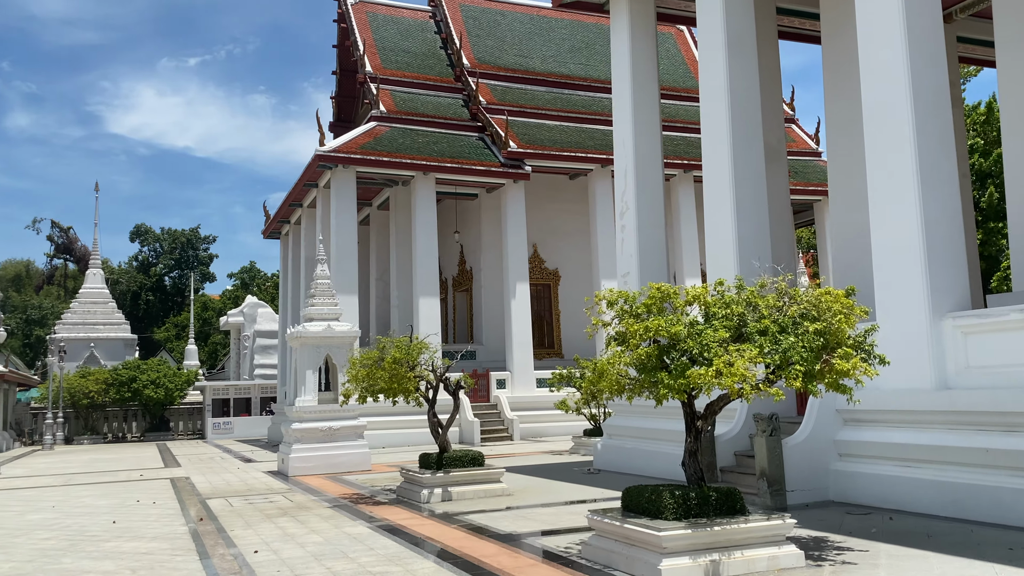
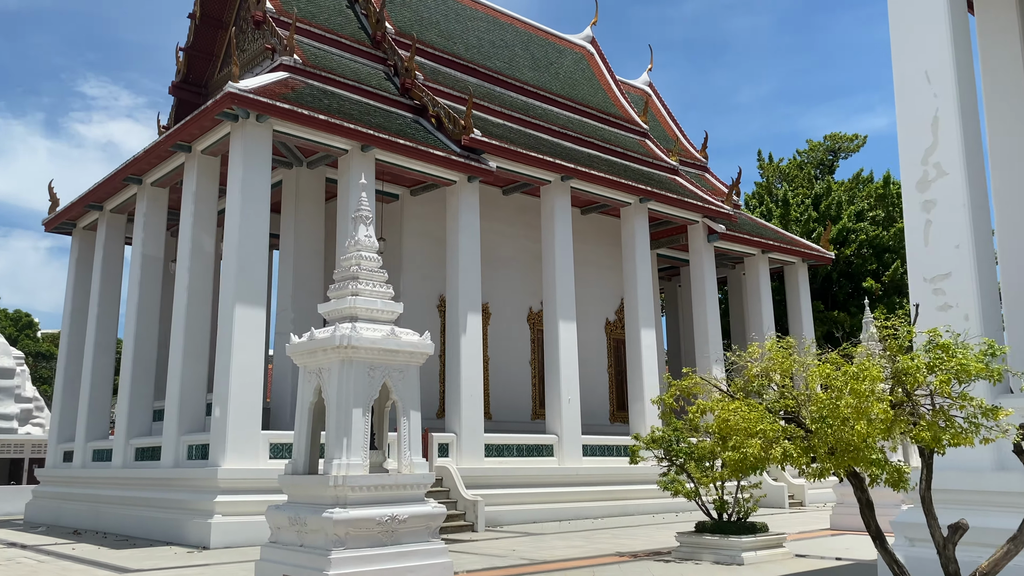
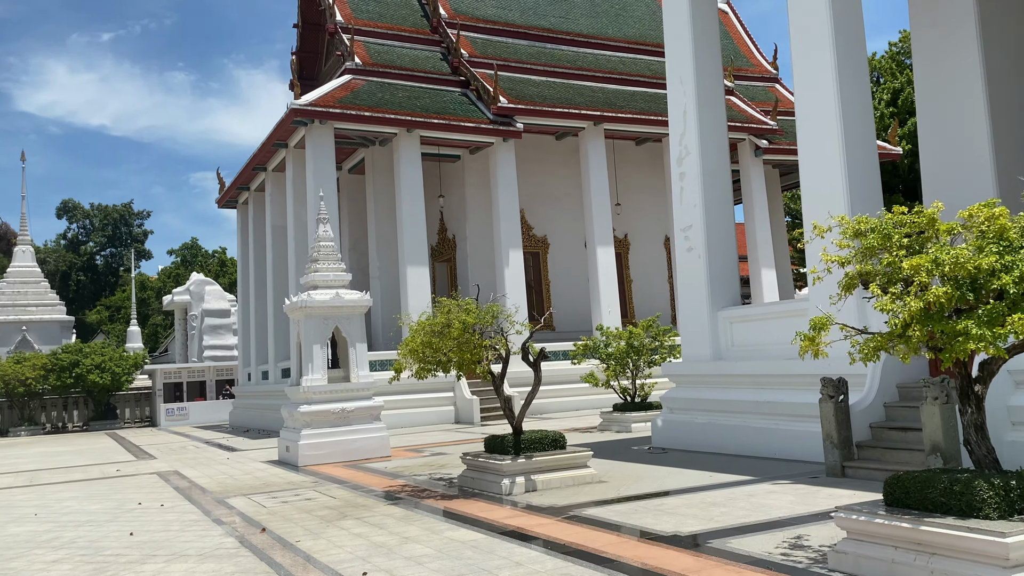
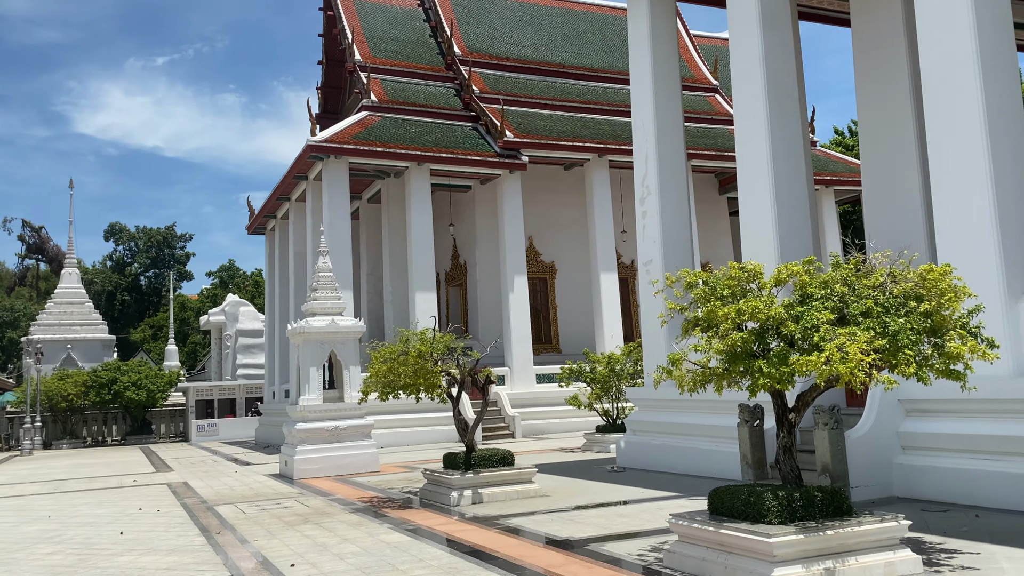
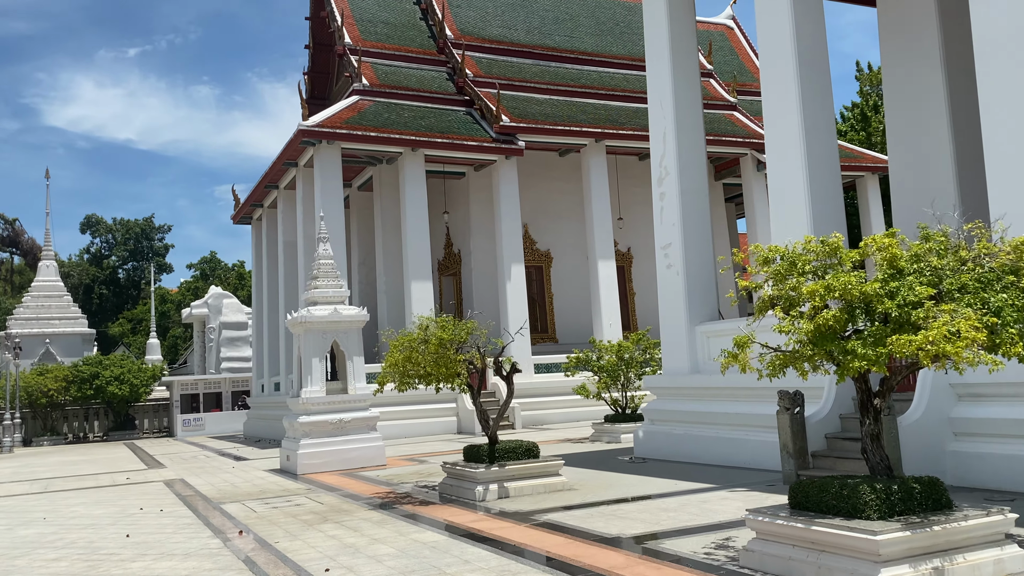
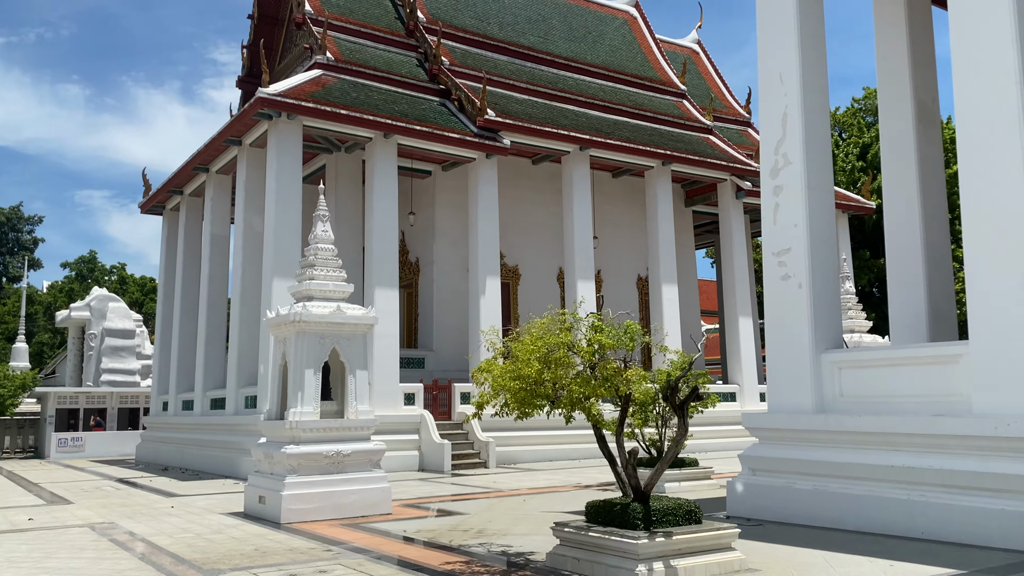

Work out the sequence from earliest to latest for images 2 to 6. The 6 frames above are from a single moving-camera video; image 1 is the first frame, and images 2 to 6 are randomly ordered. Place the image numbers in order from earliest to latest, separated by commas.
4, 5, 3, 6, 2
